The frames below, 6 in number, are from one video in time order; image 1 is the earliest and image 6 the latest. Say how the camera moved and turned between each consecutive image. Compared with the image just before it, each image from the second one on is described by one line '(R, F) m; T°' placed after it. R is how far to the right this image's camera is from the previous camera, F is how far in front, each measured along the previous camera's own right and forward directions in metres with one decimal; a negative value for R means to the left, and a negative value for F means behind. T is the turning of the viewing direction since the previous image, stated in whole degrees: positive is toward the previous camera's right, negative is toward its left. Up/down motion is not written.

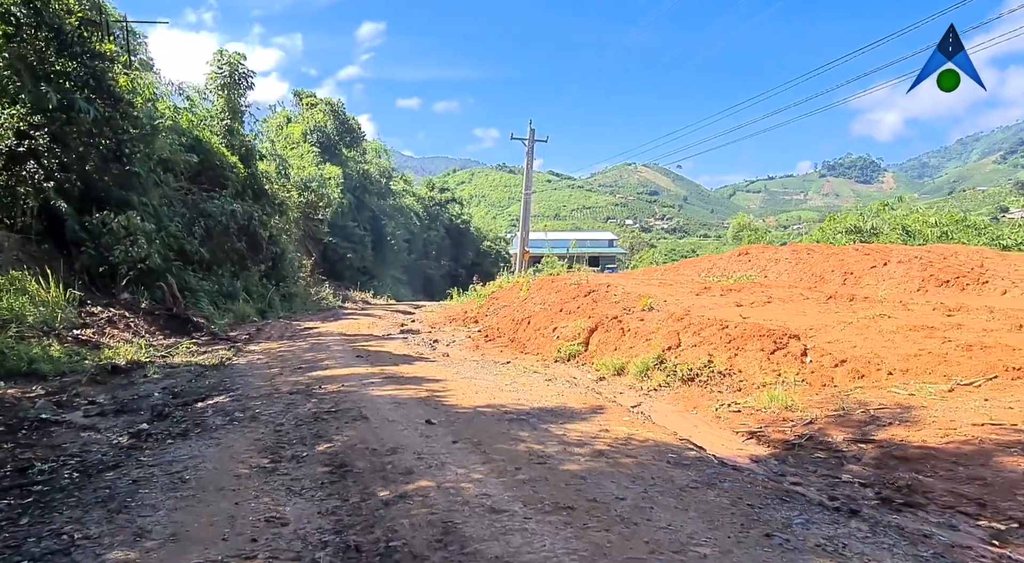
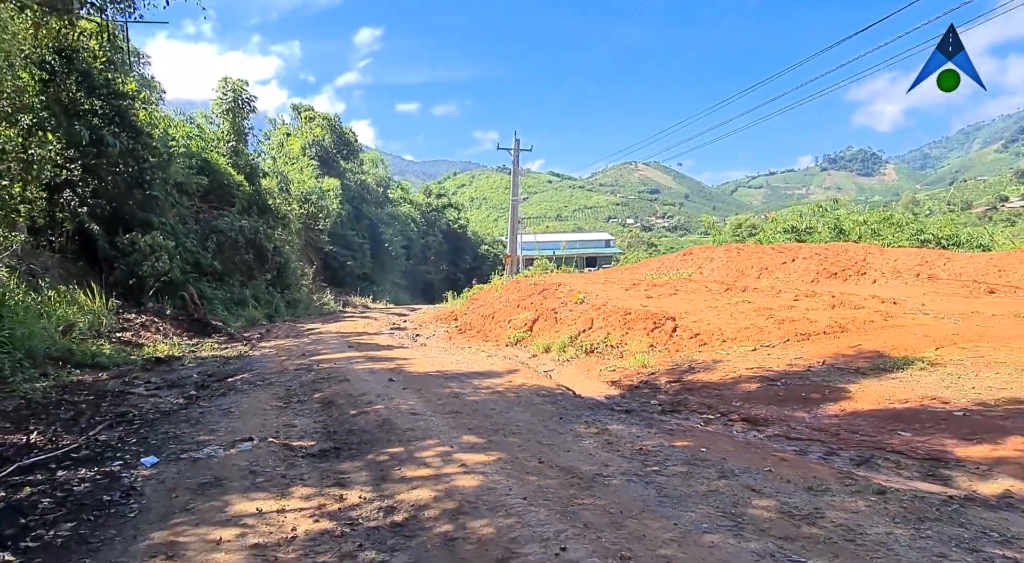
(+0.8, -2.4) m; 0°
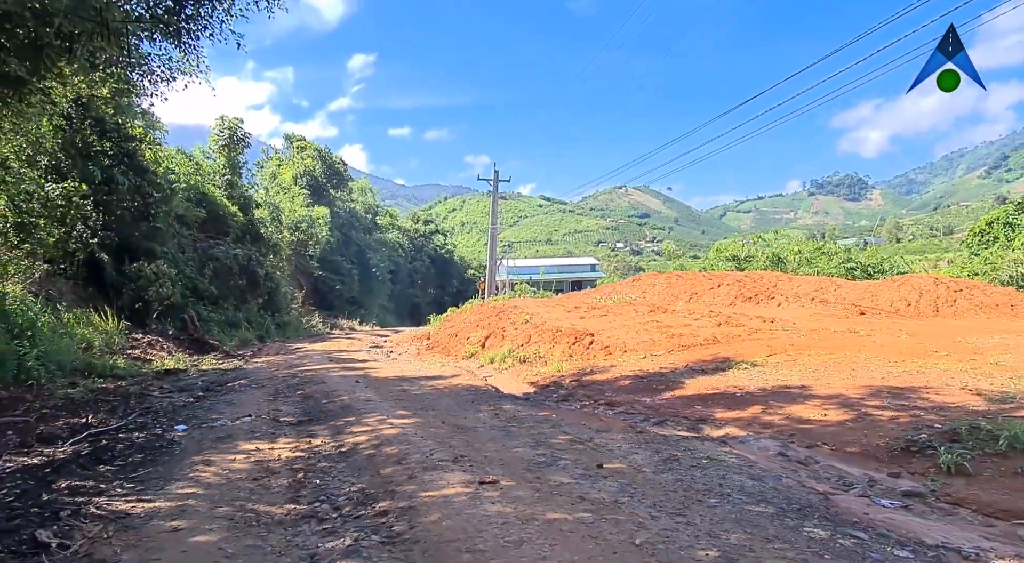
(+0.8, -2.2) m; +1°
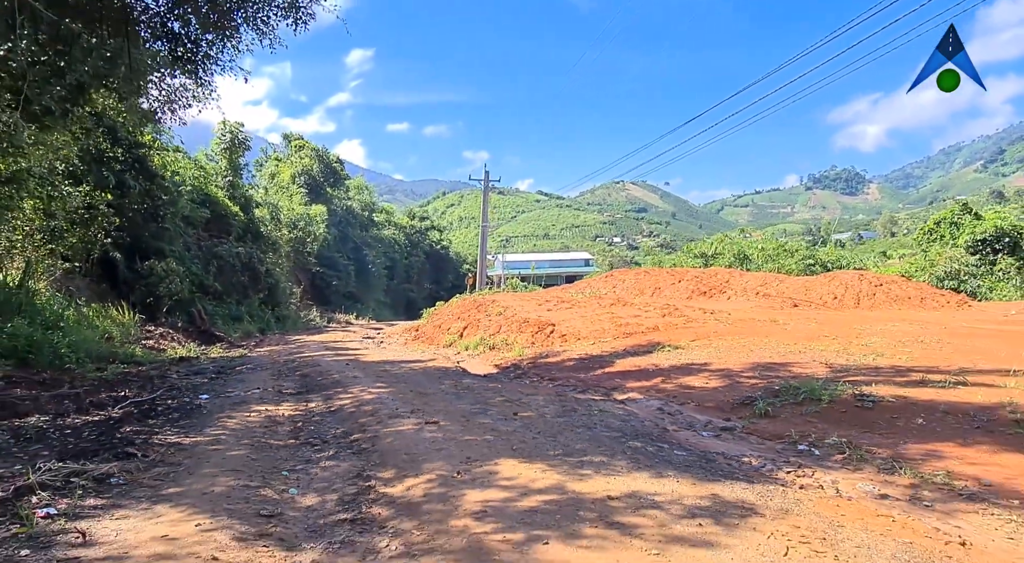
(+0.5, -1.7) m; 0°
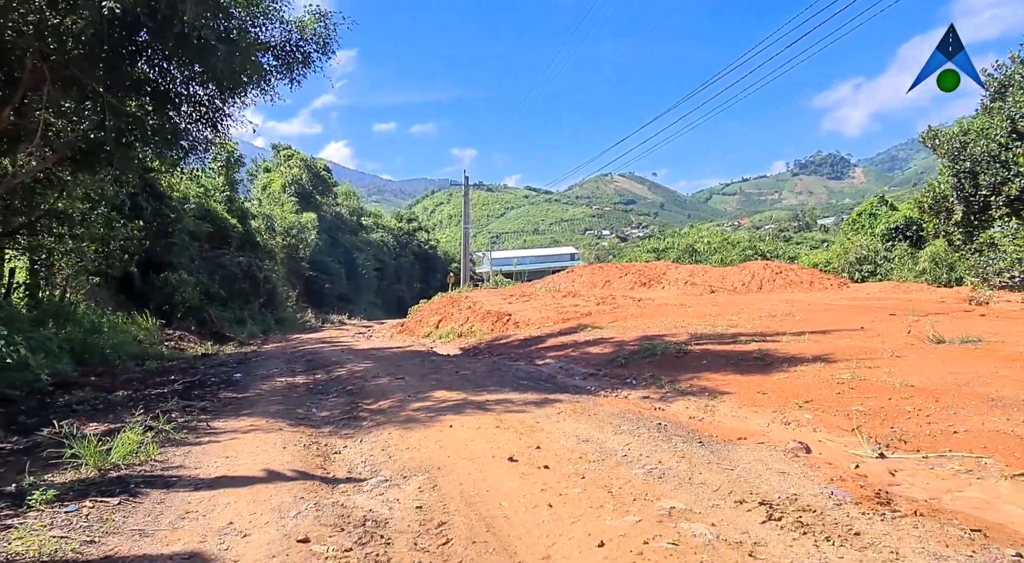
(+0.7, -3.0) m; +1°
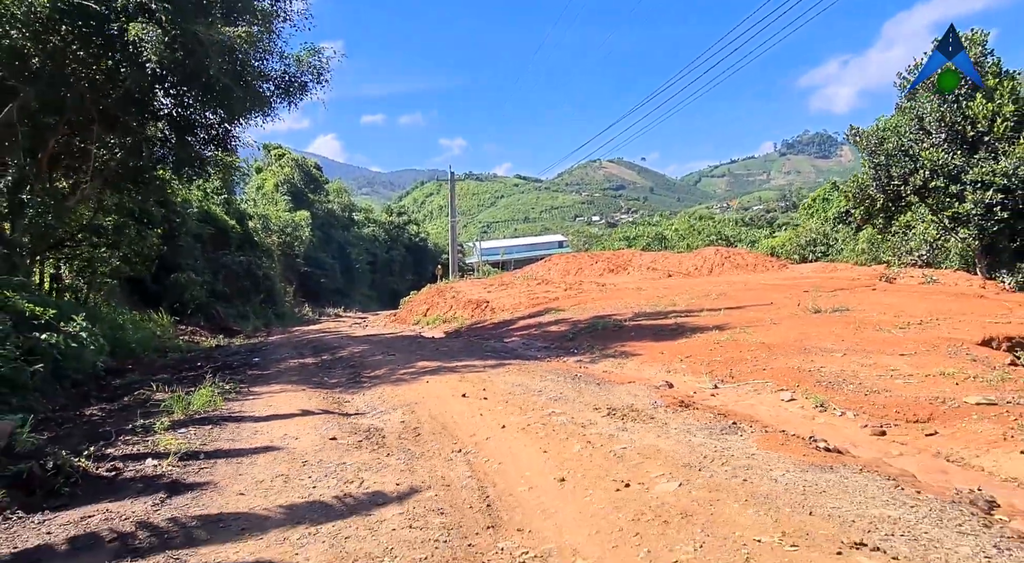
(+0.4, -2.1) m; +1°
